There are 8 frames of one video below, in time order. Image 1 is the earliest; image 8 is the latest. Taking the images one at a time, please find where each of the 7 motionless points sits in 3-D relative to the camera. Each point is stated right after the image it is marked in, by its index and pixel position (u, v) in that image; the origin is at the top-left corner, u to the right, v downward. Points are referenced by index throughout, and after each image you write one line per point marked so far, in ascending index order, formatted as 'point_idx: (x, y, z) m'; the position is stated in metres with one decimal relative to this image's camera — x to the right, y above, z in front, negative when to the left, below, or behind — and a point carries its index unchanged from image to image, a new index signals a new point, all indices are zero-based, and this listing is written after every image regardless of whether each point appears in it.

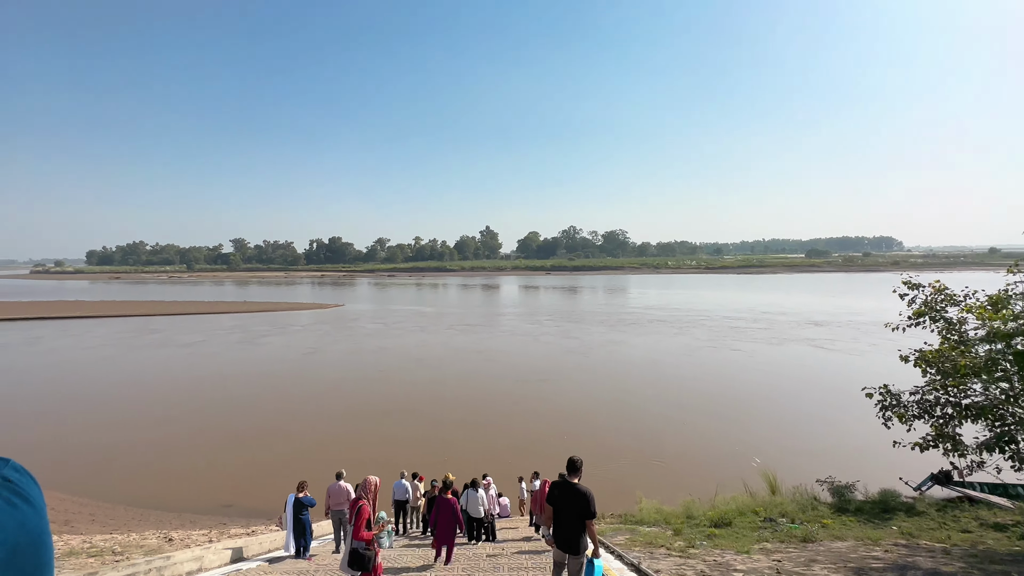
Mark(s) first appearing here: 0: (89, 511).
0: (-11.1, -6.3, +12.5) m
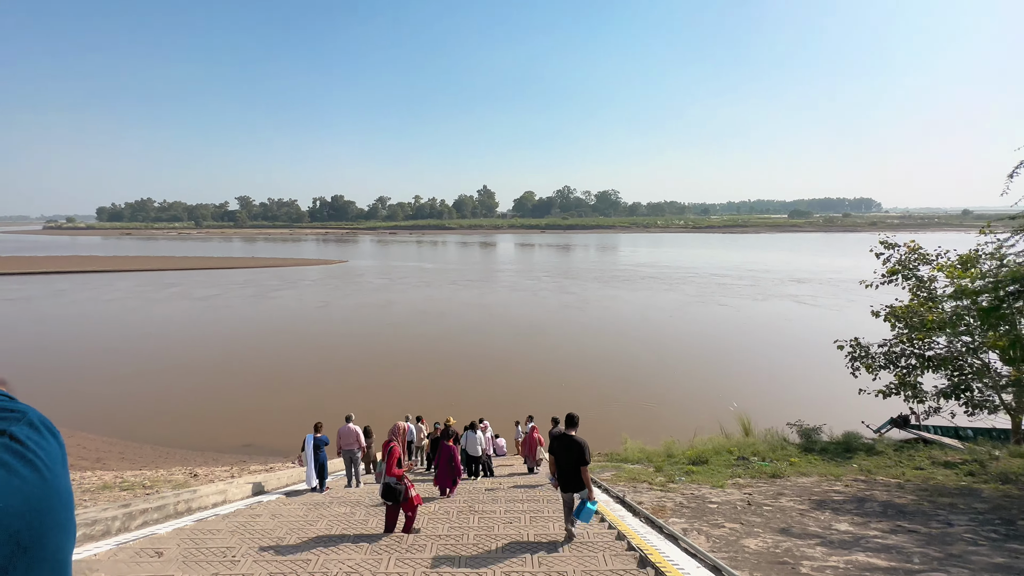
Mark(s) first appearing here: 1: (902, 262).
0: (-11.3, -5.0, +13.0) m
1: (+10.3, +0.7, +11.9) m
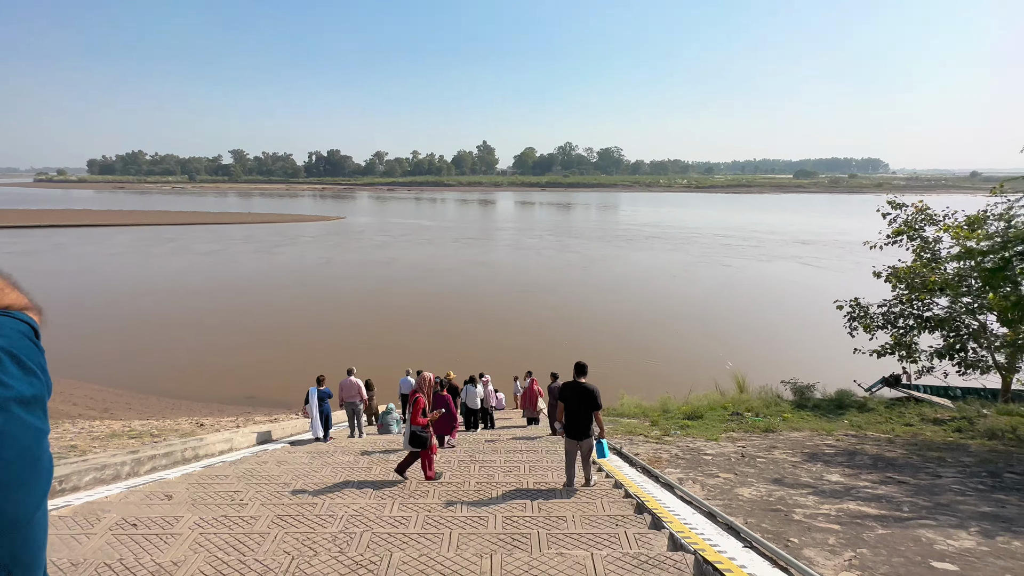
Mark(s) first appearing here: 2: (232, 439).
0: (-11.3, -3.6, +13.3) m
1: (+10.3, +1.7, +11.7) m
2: (-4.5, -2.4, +7.2) m
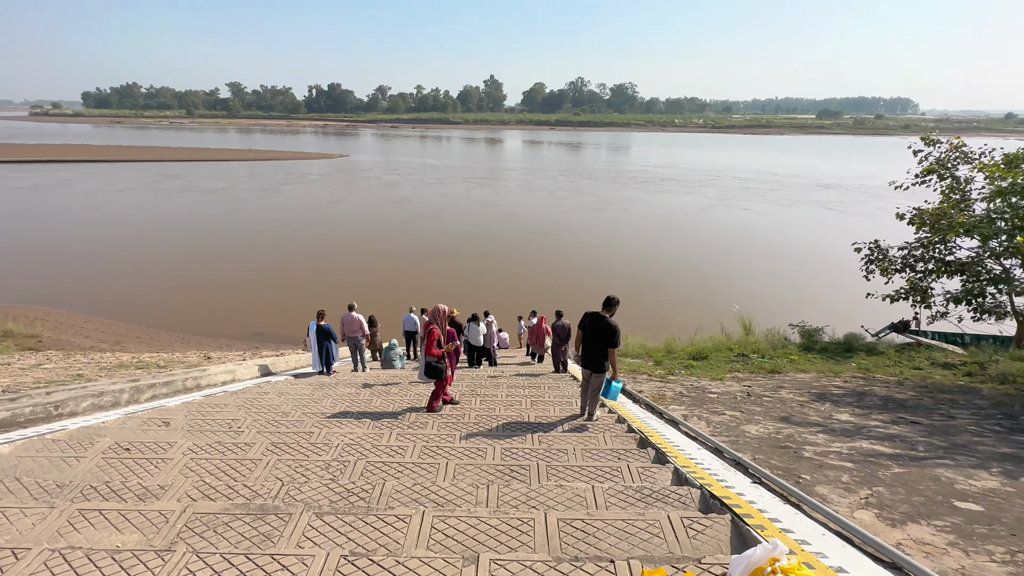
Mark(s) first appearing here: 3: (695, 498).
0: (-11.2, -1.6, +13.5) m
1: (+10.5, +3.1, +10.9) m
2: (-4.5, -1.3, +7.2) m
3: (+1.1, -1.2, +2.6) m
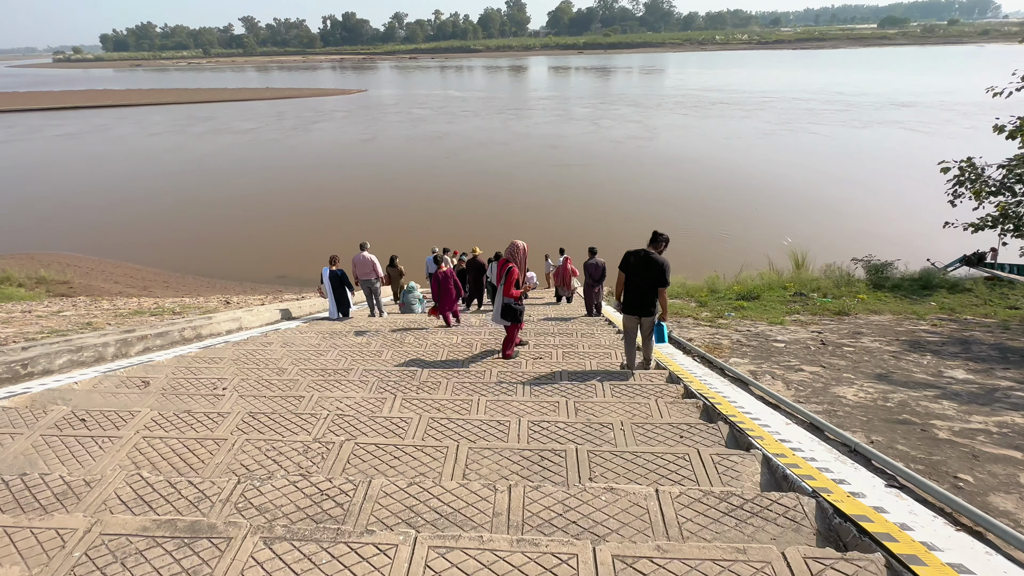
0: (-10.4, 0.0, +13.4) m
1: (+11.0, +4.7, +8.9) m
2: (-4.1, -0.4, +6.7) m
3: (+1.2, -0.9, +1.8) m
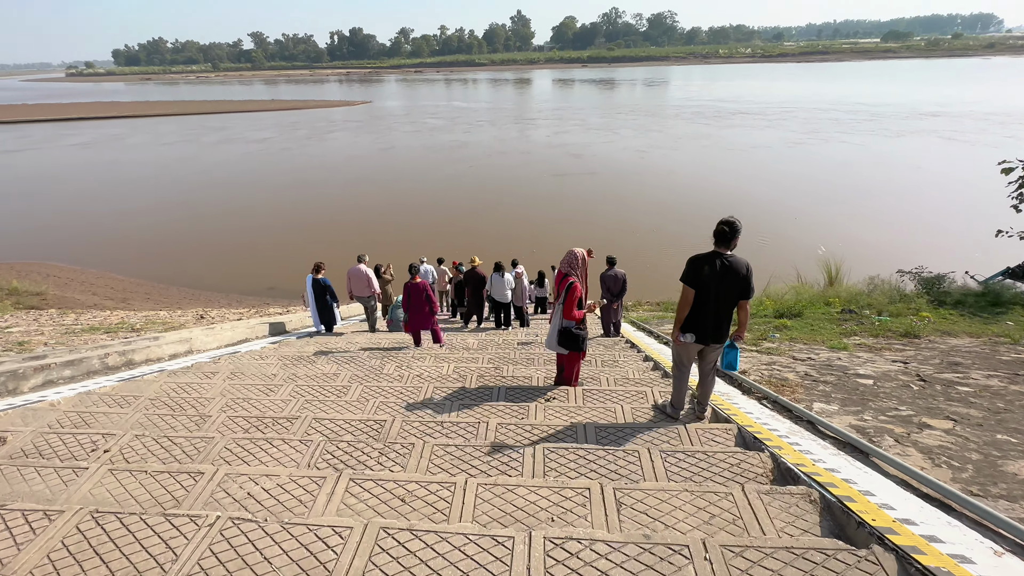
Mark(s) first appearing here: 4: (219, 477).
0: (-10.3, -0.3, +12.3) m
1: (+11.1, +4.4, +7.8) m
2: (-4.0, -0.6, +5.6) m
3: (+1.2, -1.0, +0.6) m
4: (-1.4, -0.9, +2.2) m
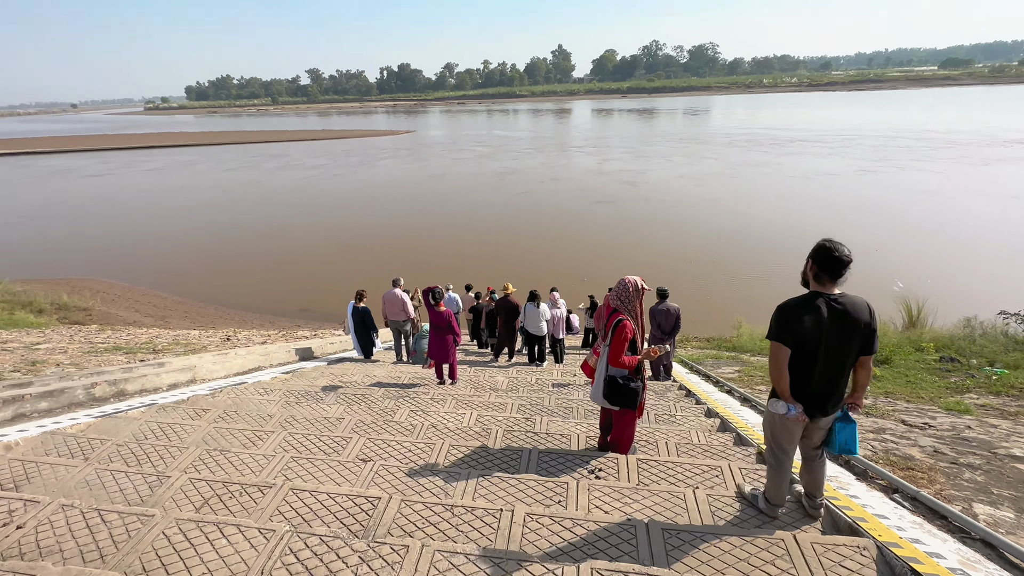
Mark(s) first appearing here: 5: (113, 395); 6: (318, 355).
0: (-9.4, -0.8, +12.4) m
1: (+11.7, +3.6, +6.4) m
2: (-3.6, -0.9, +5.1) m
3: (+1.2, -1.1, -0.2) m
4: (-1.3, -1.1, +1.5) m
5: (-3.7, -1.0, +4.2) m
6: (-3.2, -1.1, +7.1) m
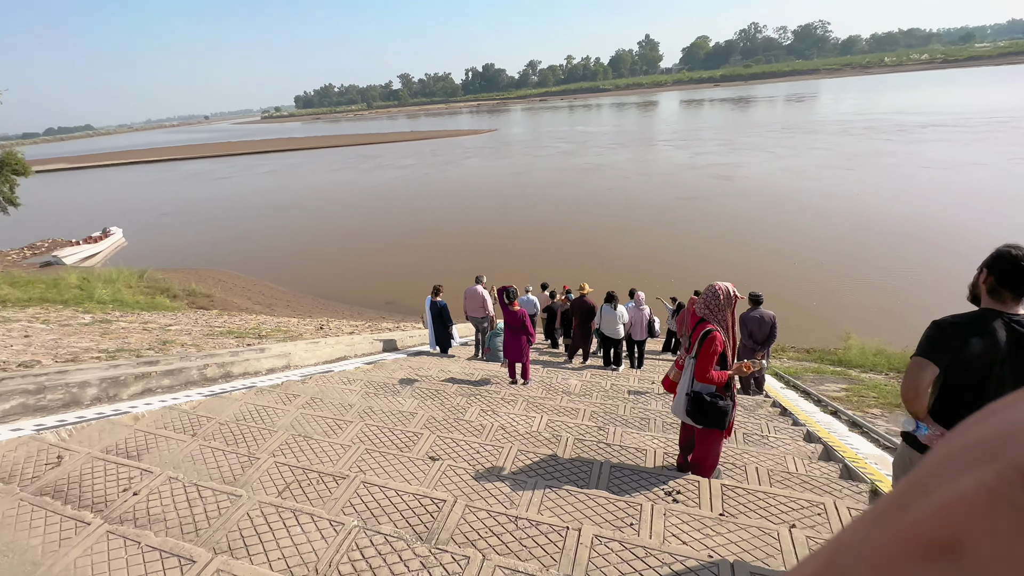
0: (-7.2, -0.5, +13.7) m
1: (+12.7, +3.3, +4.2) m
2: (-2.7, -0.8, +5.6) m
3: (+1.1, -1.1, -0.5) m
4: (-1.1, -1.0, +1.6) m
5: (-3.0, -0.9, +4.7) m
6: (-2.0, -1.0, +7.4) m
